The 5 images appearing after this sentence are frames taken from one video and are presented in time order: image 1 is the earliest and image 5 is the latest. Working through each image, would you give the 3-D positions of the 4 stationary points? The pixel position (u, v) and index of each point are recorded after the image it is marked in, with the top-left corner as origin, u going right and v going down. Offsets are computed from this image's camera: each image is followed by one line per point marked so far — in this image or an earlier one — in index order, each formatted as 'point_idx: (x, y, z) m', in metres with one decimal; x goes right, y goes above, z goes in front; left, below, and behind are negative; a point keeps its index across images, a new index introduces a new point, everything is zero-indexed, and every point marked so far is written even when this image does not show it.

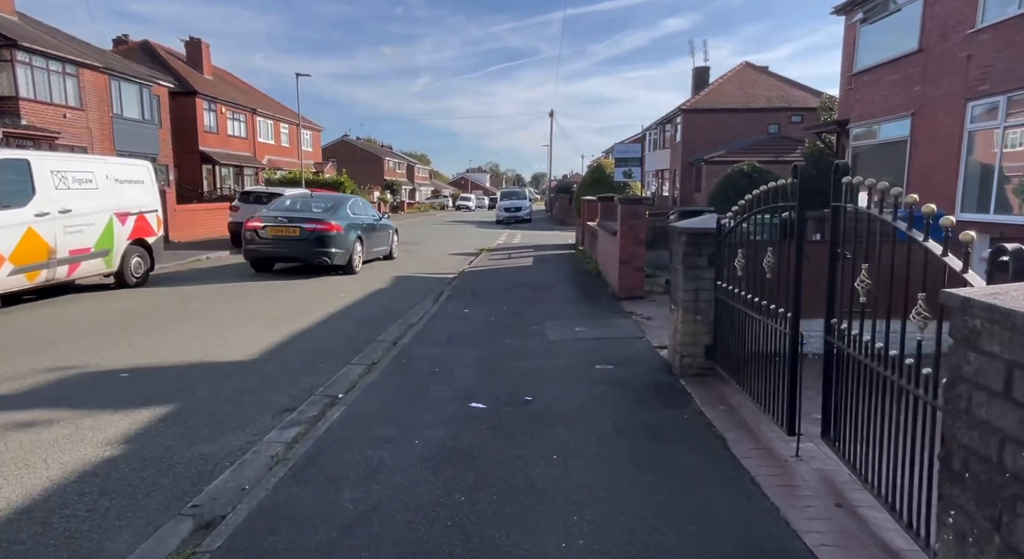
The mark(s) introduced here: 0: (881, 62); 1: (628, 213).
0: (+8.5, +5.0, +15.2) m
1: (+1.8, +1.0, +10.1) m
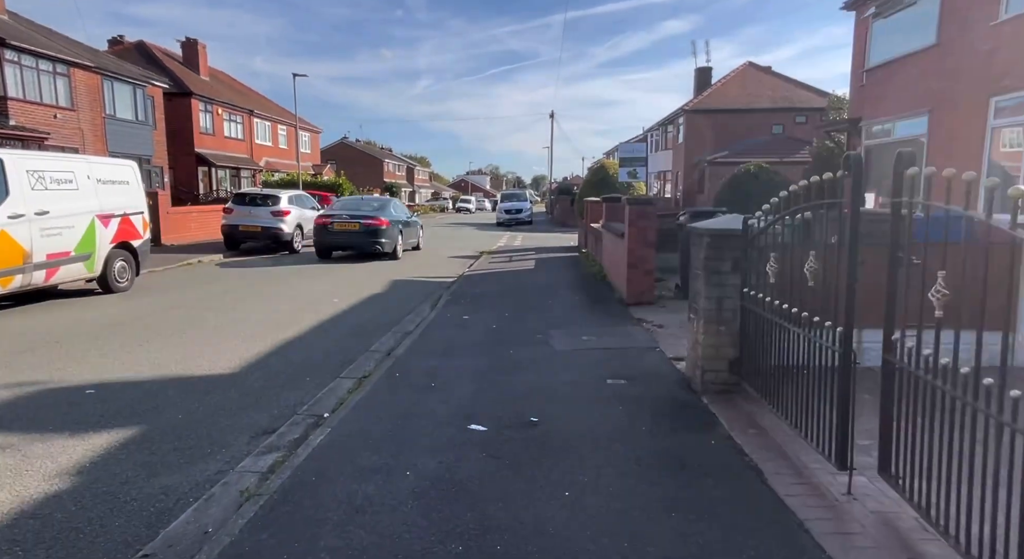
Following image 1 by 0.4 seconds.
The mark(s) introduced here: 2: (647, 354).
0: (+8.5, +4.9, +14.7) m
1: (+1.8, +1.0, +9.5) m
2: (+1.4, -0.7, +6.7) m
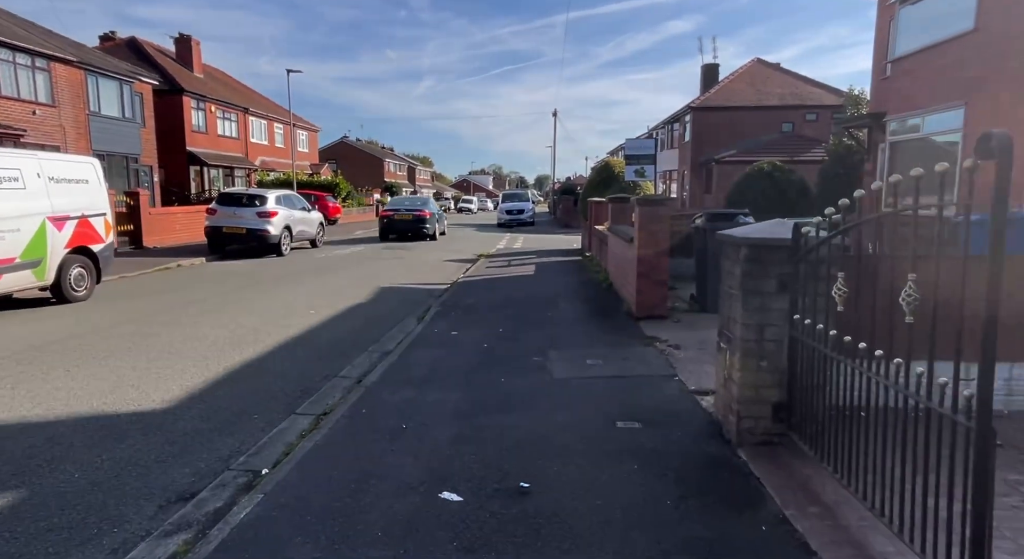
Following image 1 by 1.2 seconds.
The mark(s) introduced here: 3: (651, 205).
0: (+8.4, +4.8, +13.6) m
1: (+1.7, +0.8, +8.5) m
2: (+1.3, -0.9, +5.6) m
3: (+1.8, +0.9, +8.4) m
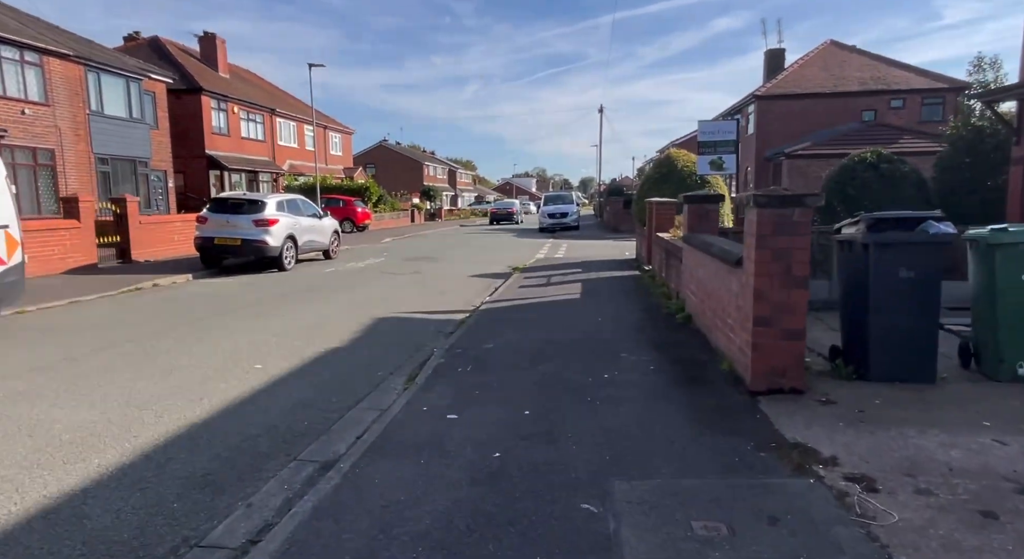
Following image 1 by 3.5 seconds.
0: (+9.0, +4.4, +9.7) m
1: (+2.0, +0.4, +5.1) m
2: (+1.3, -1.2, +2.2) m
3: (+2.0, +0.6, +5.1) m
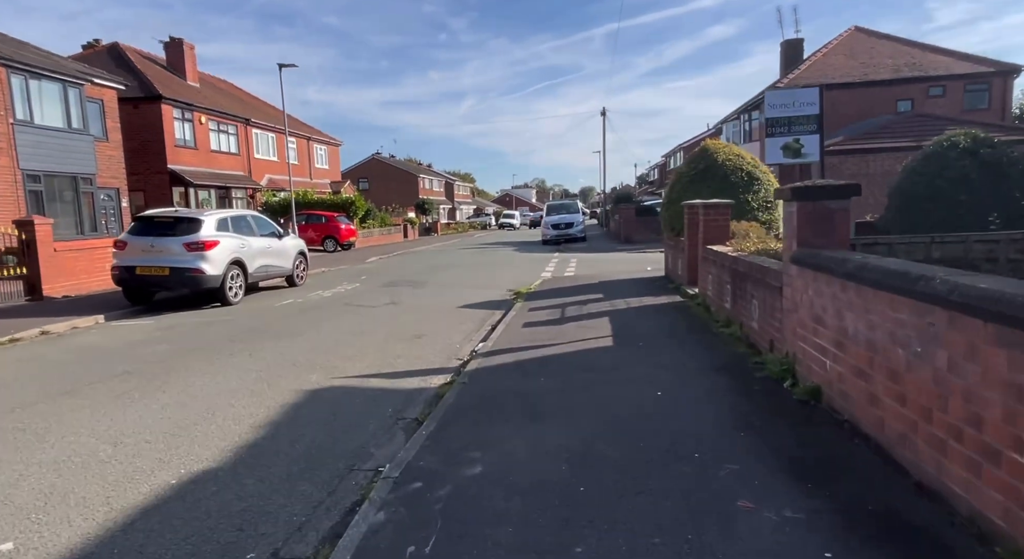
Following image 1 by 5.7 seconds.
0: (+8.9, +4.2, +6.3) m
1: (+2.0, +0.1, +1.7) m
2: (+1.4, -1.5, -1.2) m
3: (+2.0, +0.3, +1.6) m
